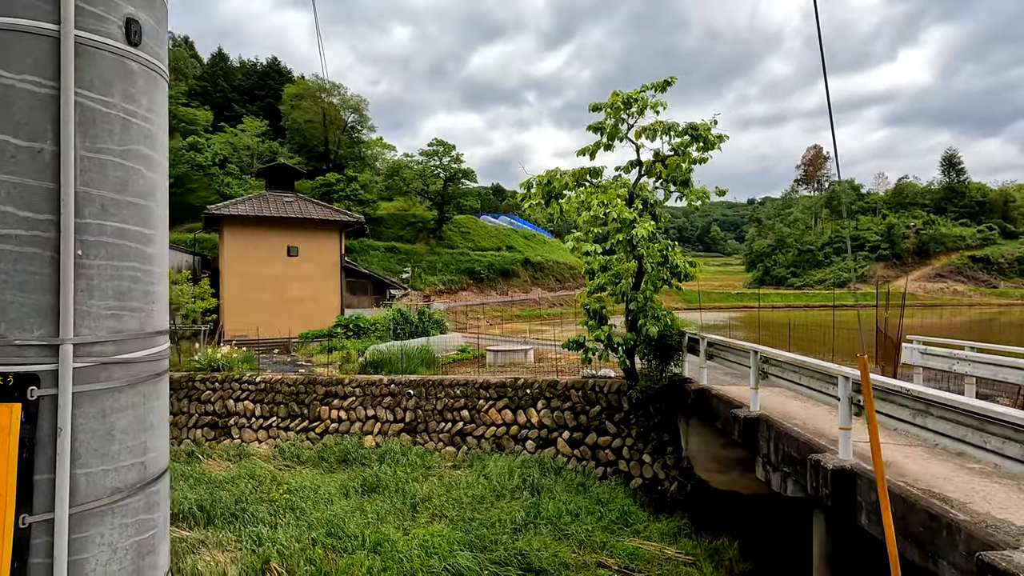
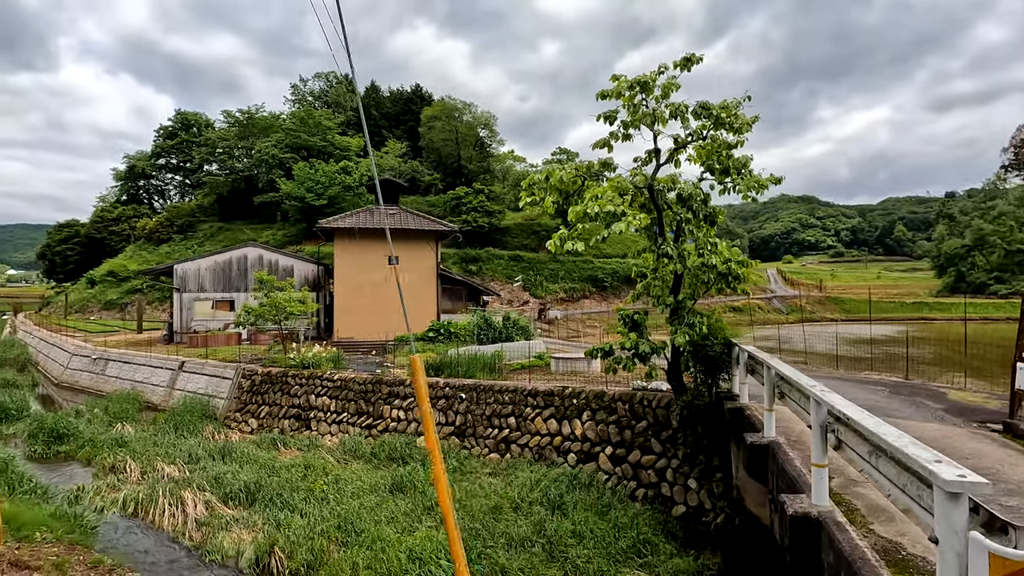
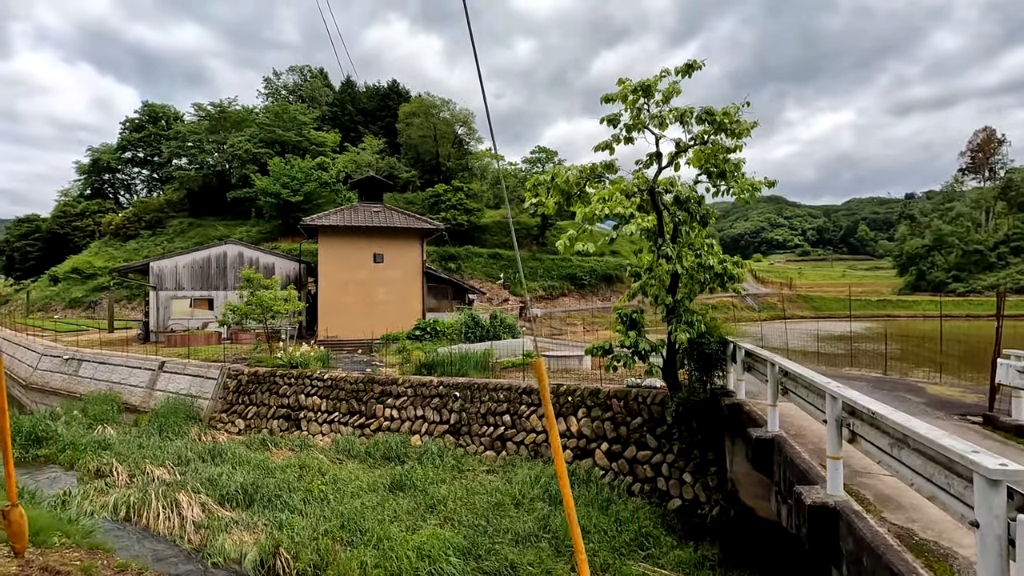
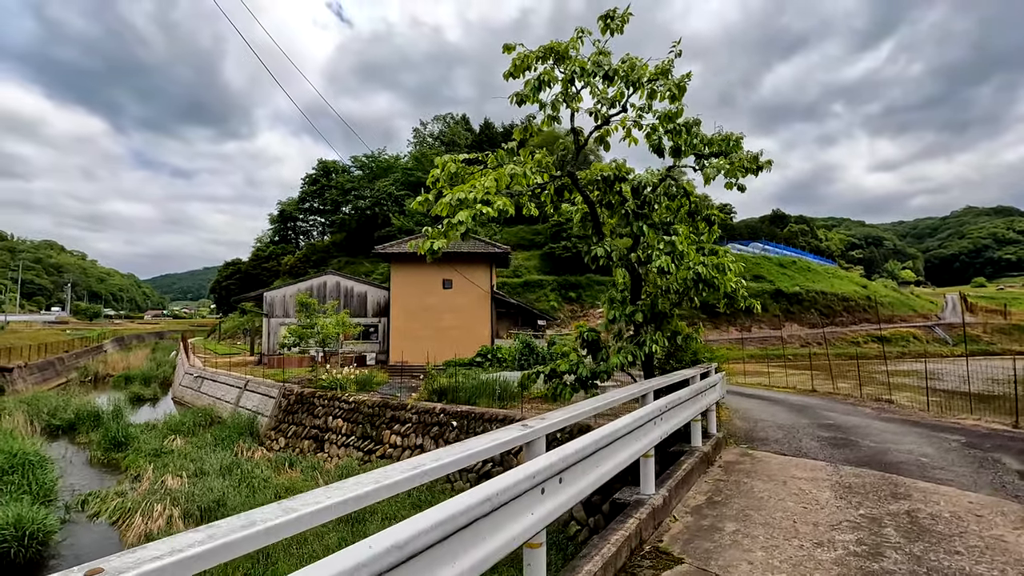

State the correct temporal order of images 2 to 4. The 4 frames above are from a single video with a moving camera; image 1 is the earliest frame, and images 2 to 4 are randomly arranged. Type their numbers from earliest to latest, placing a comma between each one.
3, 2, 4
